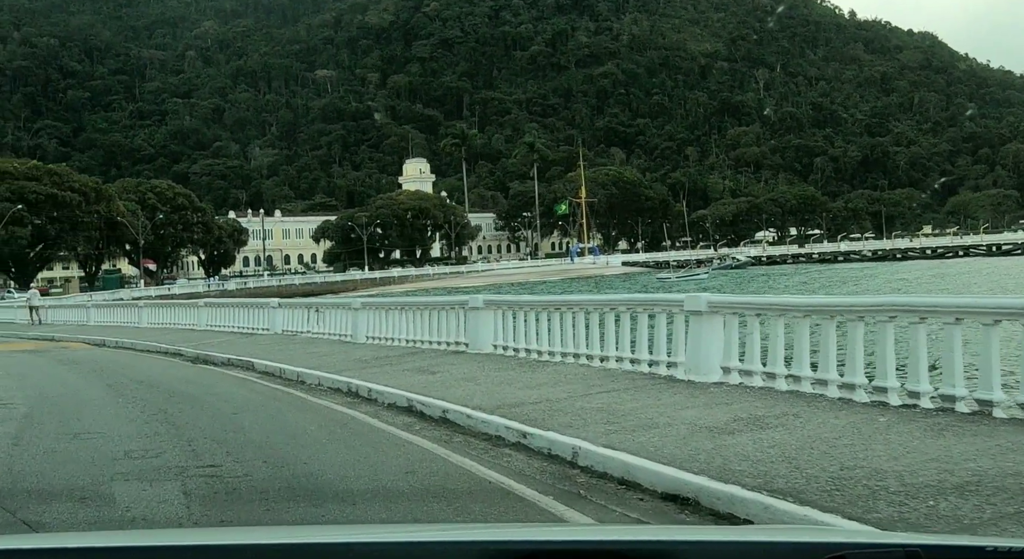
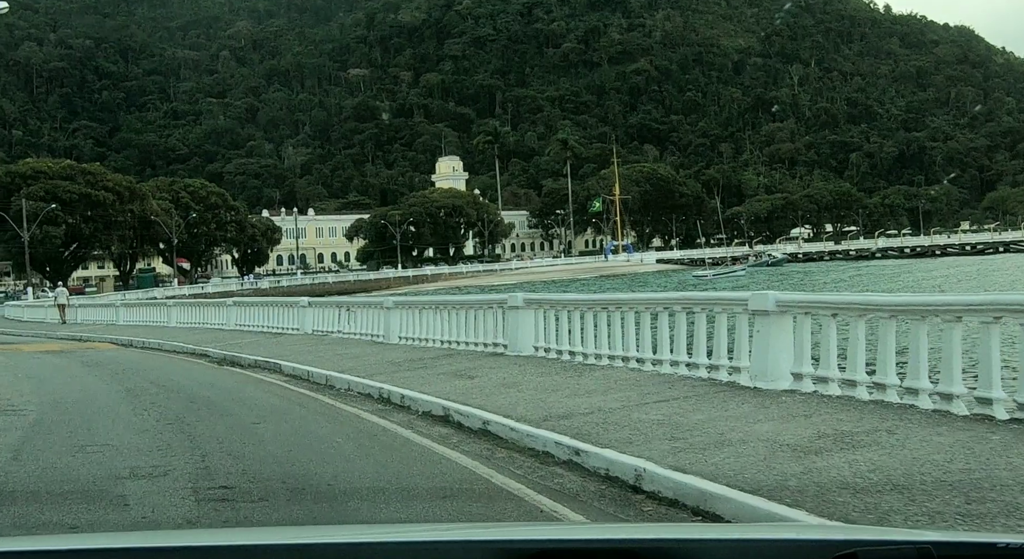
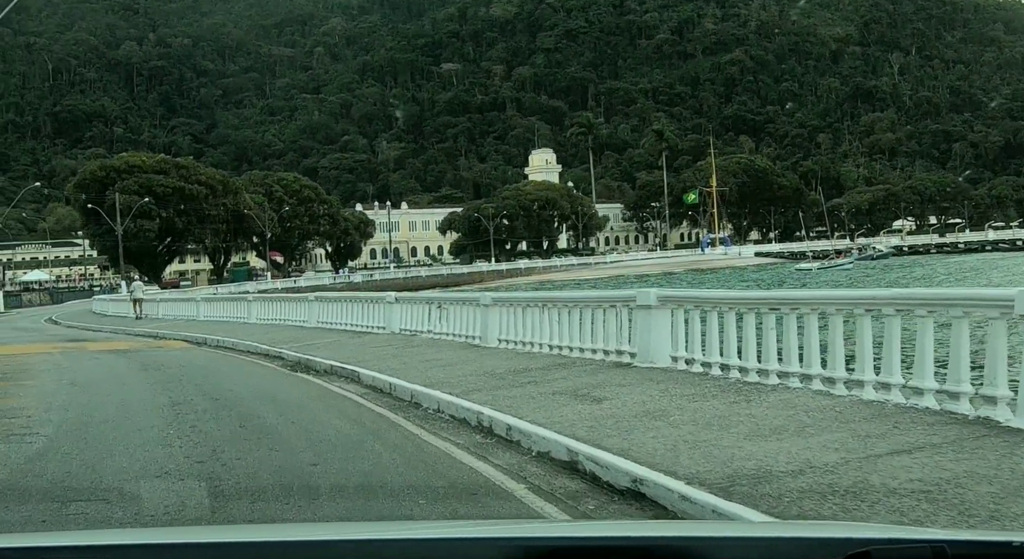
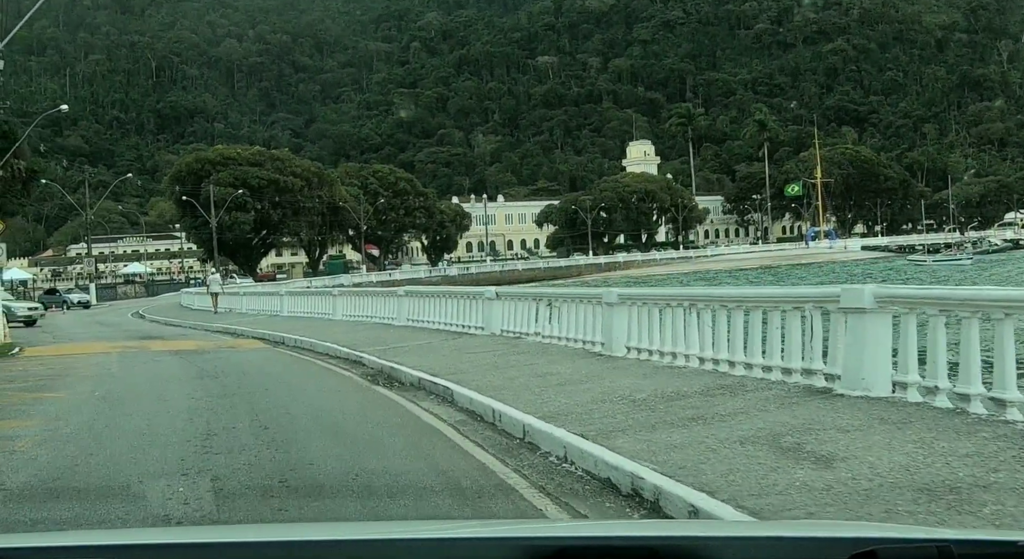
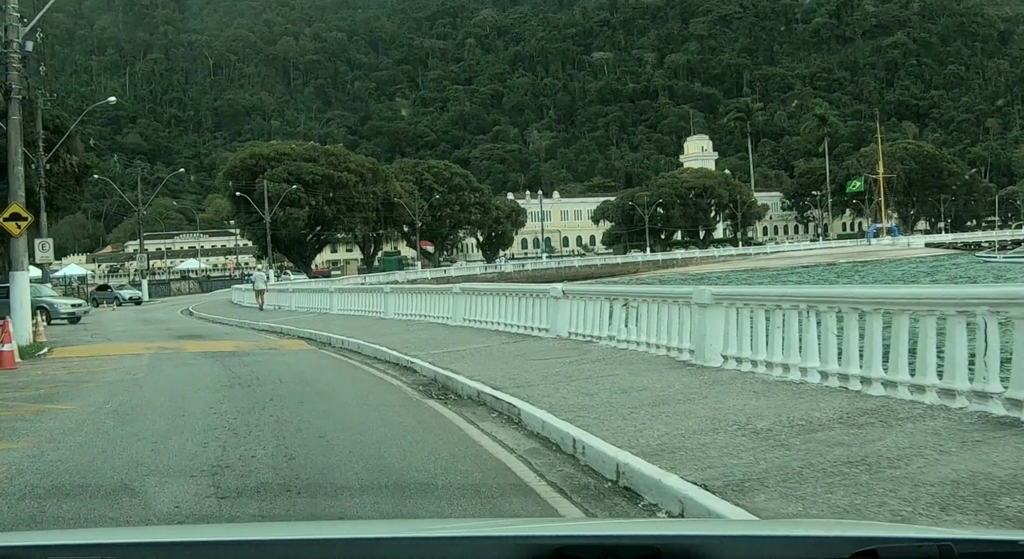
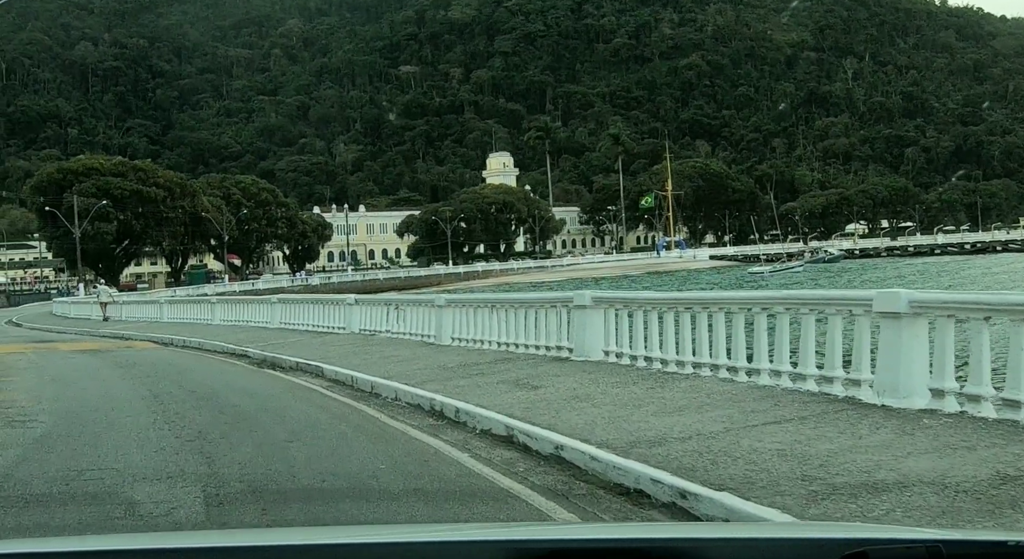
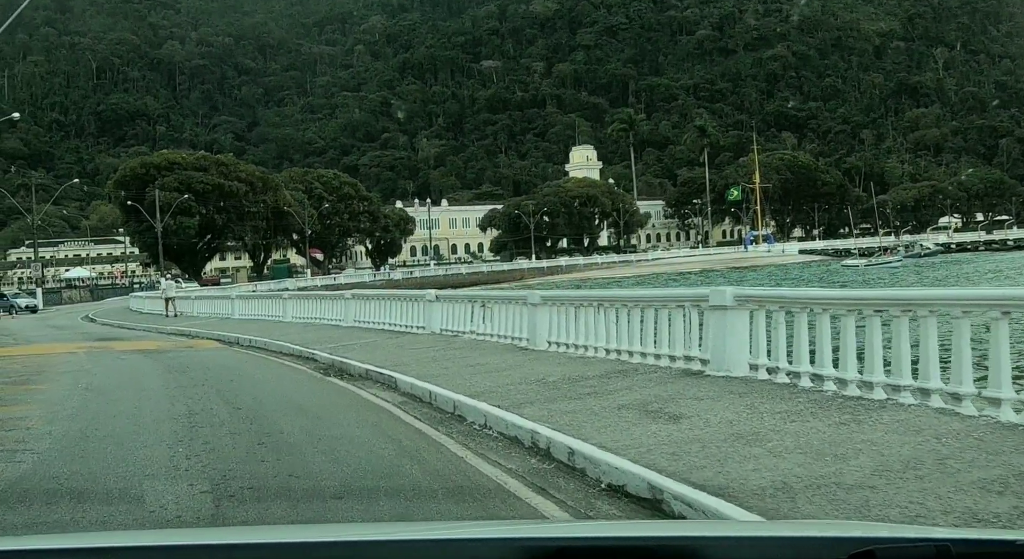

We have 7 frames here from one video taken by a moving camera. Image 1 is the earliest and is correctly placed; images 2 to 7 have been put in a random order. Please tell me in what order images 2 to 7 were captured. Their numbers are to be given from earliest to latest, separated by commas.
2, 6, 3, 7, 4, 5
